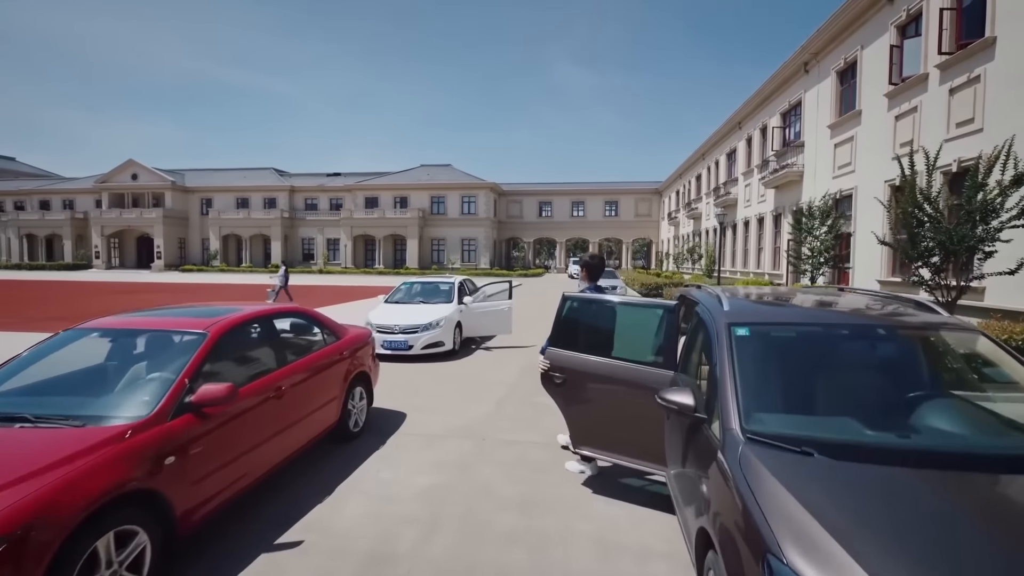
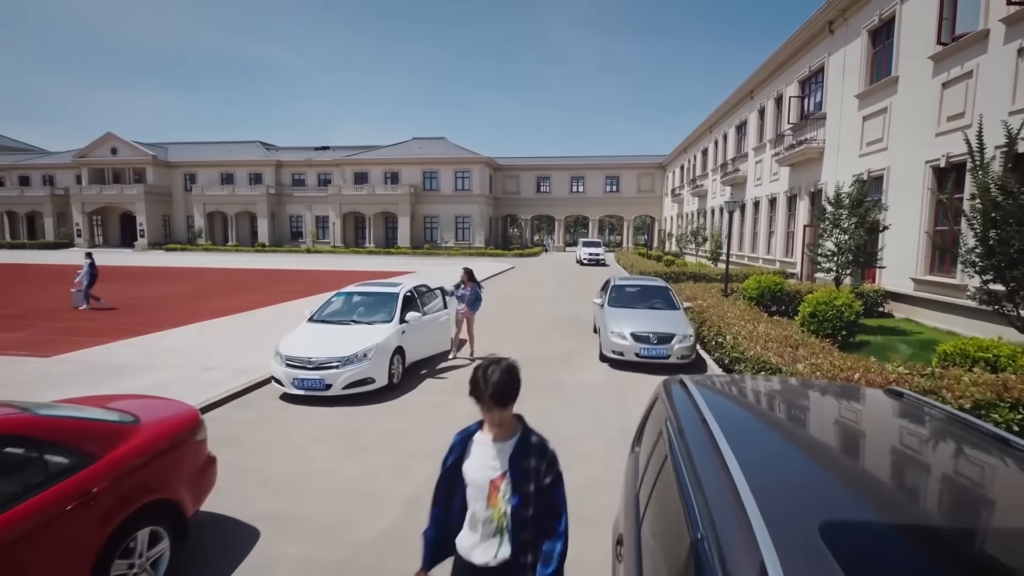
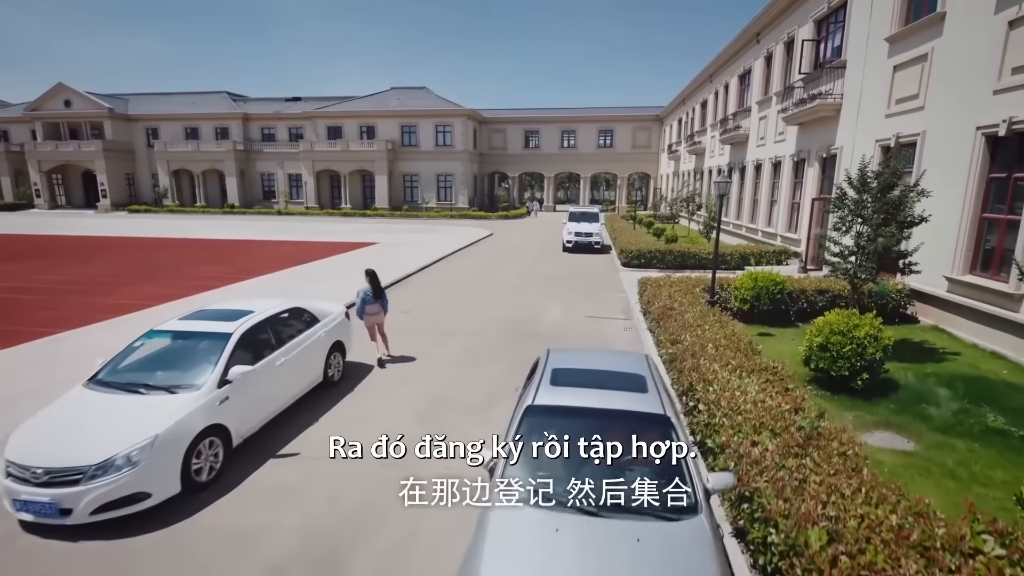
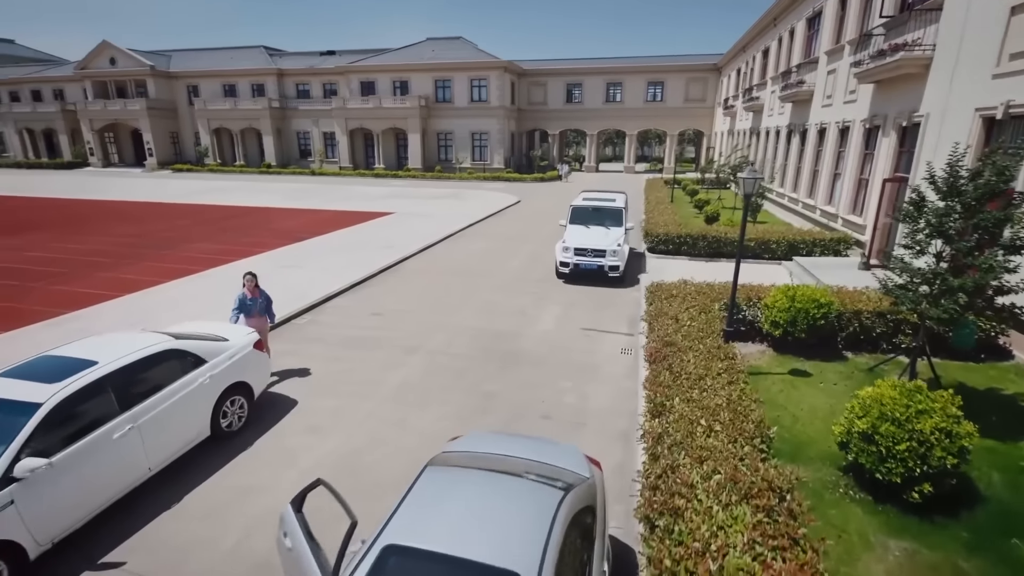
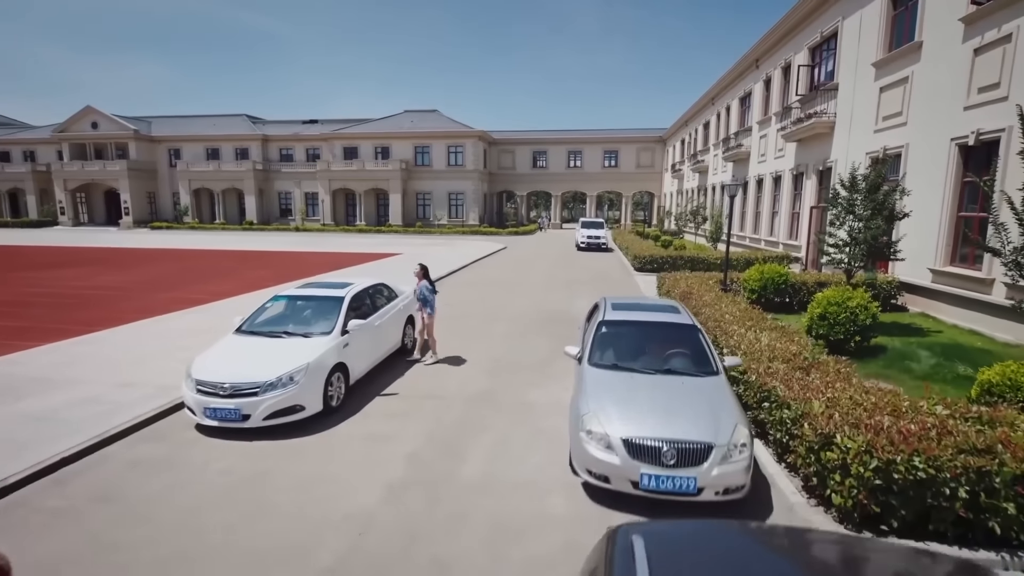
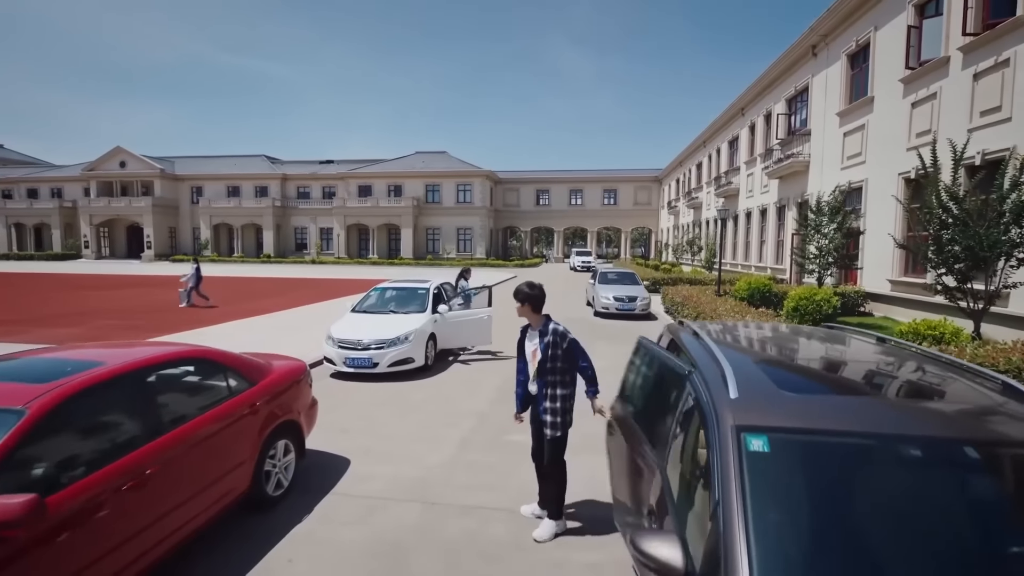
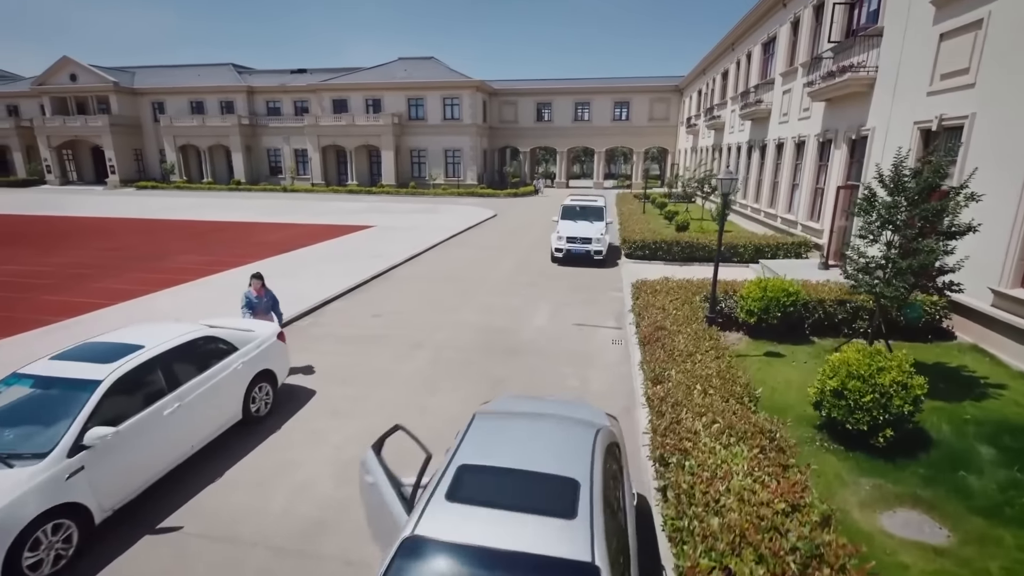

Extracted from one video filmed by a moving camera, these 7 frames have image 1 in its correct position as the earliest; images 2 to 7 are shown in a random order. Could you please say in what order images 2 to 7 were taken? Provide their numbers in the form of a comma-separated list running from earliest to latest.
6, 2, 5, 3, 7, 4
